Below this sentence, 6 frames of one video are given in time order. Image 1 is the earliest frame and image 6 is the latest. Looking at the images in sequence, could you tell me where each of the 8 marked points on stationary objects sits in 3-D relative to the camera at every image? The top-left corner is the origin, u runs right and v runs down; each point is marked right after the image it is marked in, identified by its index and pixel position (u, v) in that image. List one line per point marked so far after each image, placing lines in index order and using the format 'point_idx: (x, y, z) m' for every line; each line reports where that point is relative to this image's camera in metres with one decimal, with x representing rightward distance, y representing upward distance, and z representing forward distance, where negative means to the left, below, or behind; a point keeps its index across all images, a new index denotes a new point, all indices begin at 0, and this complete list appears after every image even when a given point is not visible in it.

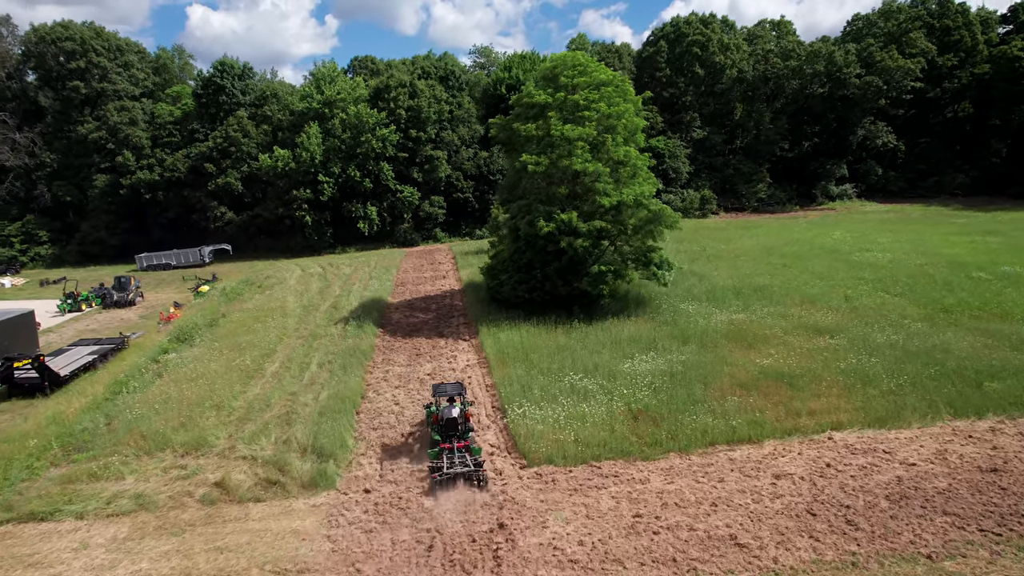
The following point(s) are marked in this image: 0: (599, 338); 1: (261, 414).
0: (+2.3, -1.4, +19.0) m
1: (-5.5, -2.7, +15.2) m
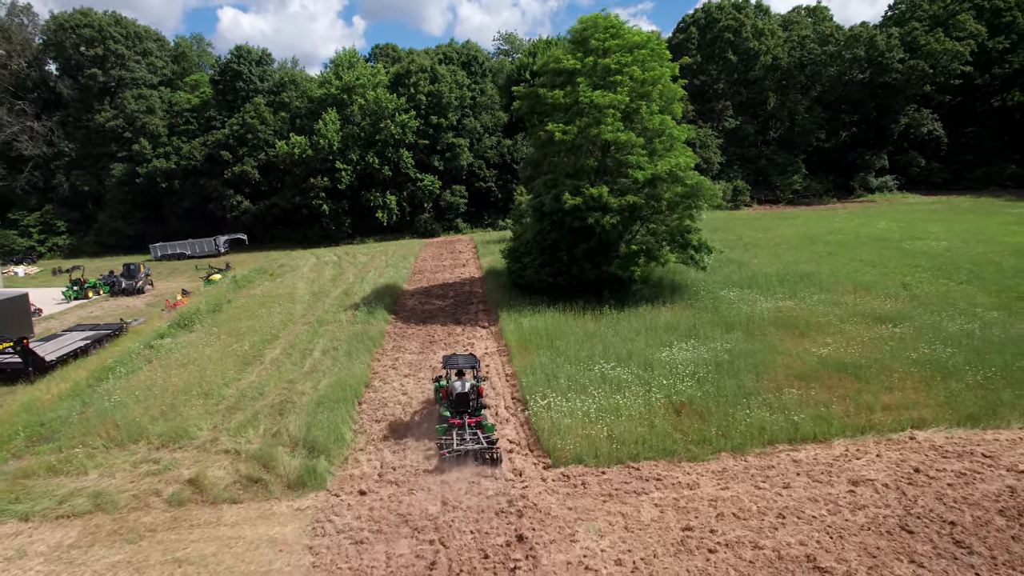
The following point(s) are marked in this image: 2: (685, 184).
0: (+2.9, -0.9, +17.1) m
1: (-5.0, -2.2, +13.6) m
2: (+4.7, +2.8, +18.9) m
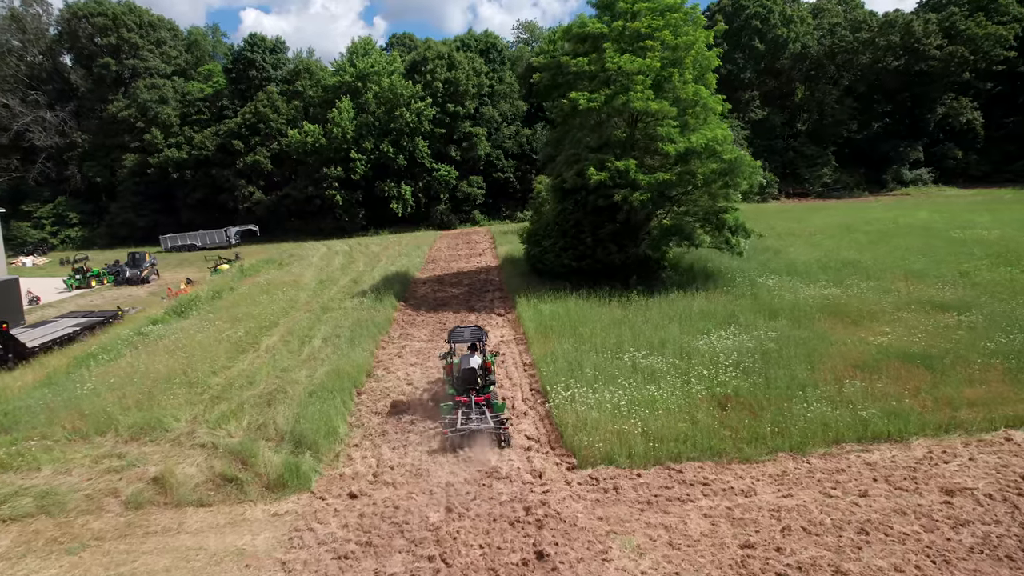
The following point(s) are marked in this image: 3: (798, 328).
0: (+3.3, -0.5, +15.5) m
1: (-4.7, -1.8, +12.1) m
2: (+5.1, +3.2, +17.2) m
3: (+5.7, -0.8, +14.0) m
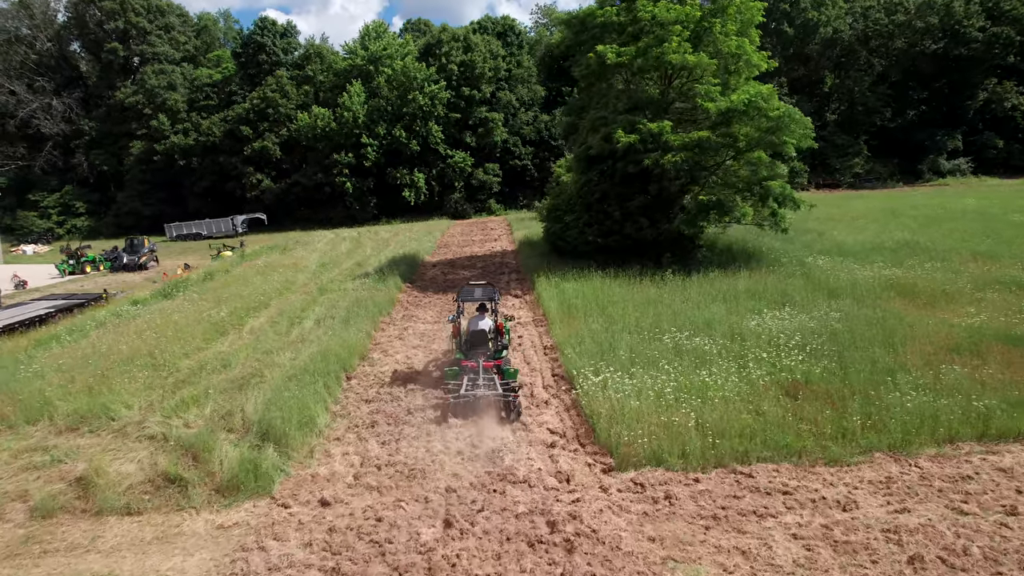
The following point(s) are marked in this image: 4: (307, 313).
0: (+3.7, -0.1, +13.5) m
1: (-4.4, -1.3, +10.3) m
2: (+5.5, +3.6, +15.2) m
3: (+6.0, -0.3, +11.9) m
4: (-4.2, -0.5, +14.3) m
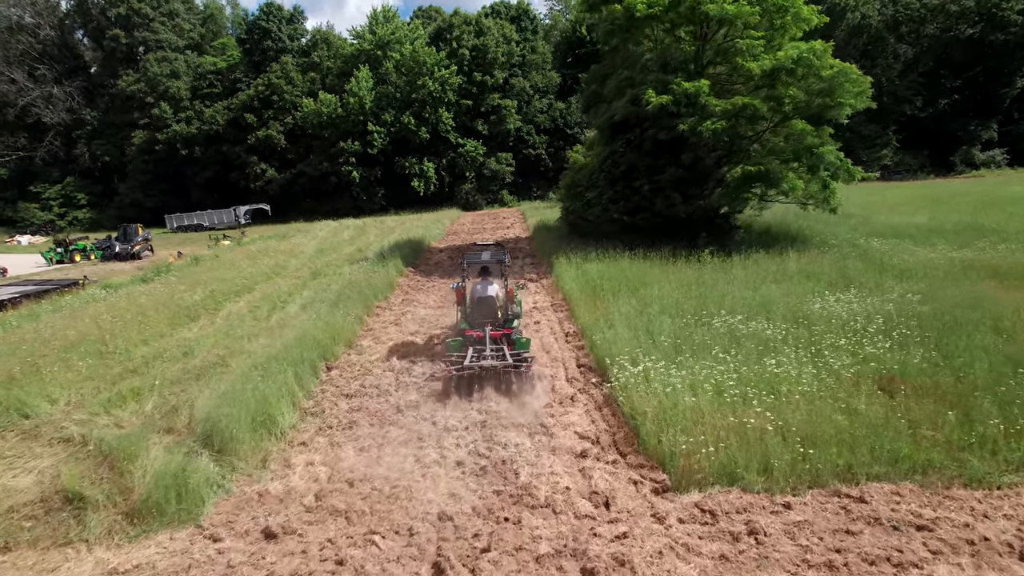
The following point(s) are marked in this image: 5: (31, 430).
0: (+3.9, +0.3, +11.6) m
1: (-4.2, -1.0, +8.6) m
2: (+5.8, +3.9, +13.3) m
3: (+6.2, 0.0, +10.0) m
4: (-3.9, -0.2, +12.5) m
5: (-4.5, -1.3, +6.5) m
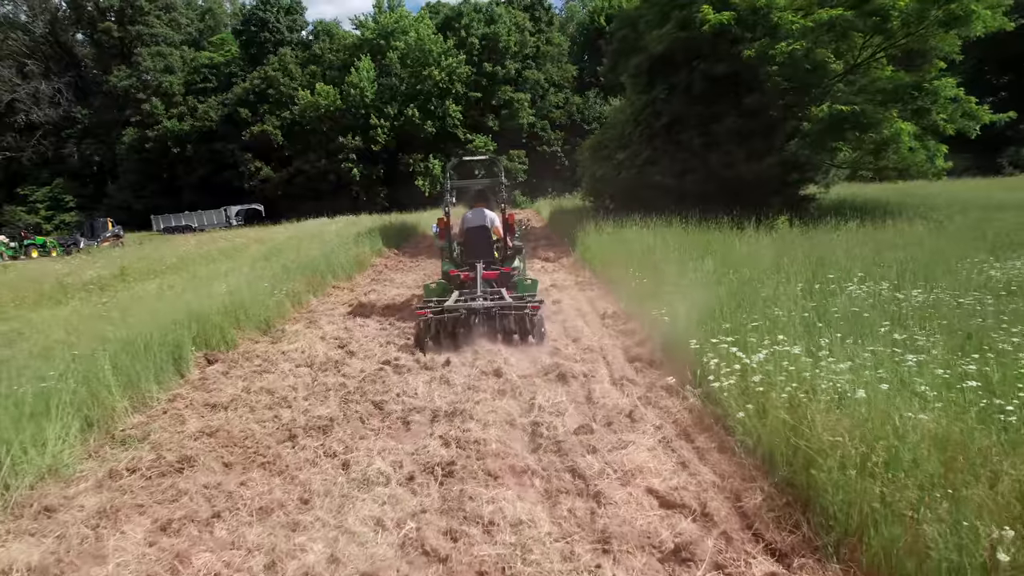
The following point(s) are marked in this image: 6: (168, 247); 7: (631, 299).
0: (+4.0, +0.6, +8.2) m
1: (-4.2, -0.5, +5.3) m
2: (+6.0, +4.2, +9.9) m
3: (+6.3, +0.3, +6.5) m
4: (-3.8, +0.2, +9.2) m
5: (-4.5, -0.8, +3.2) m
6: (-7.1, +0.8, +14.4) m
7: (+1.0, 0.0, +6.1) m
